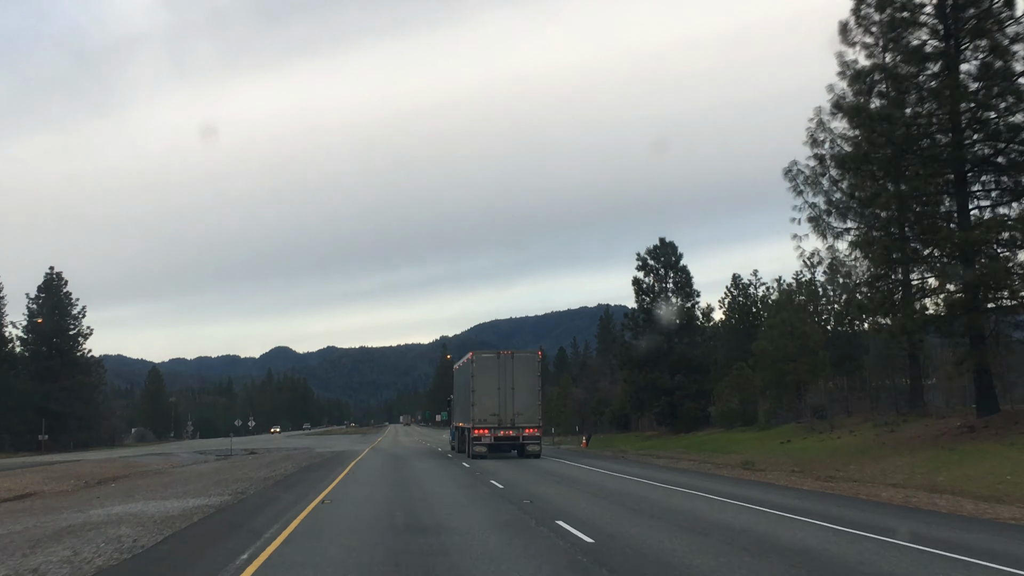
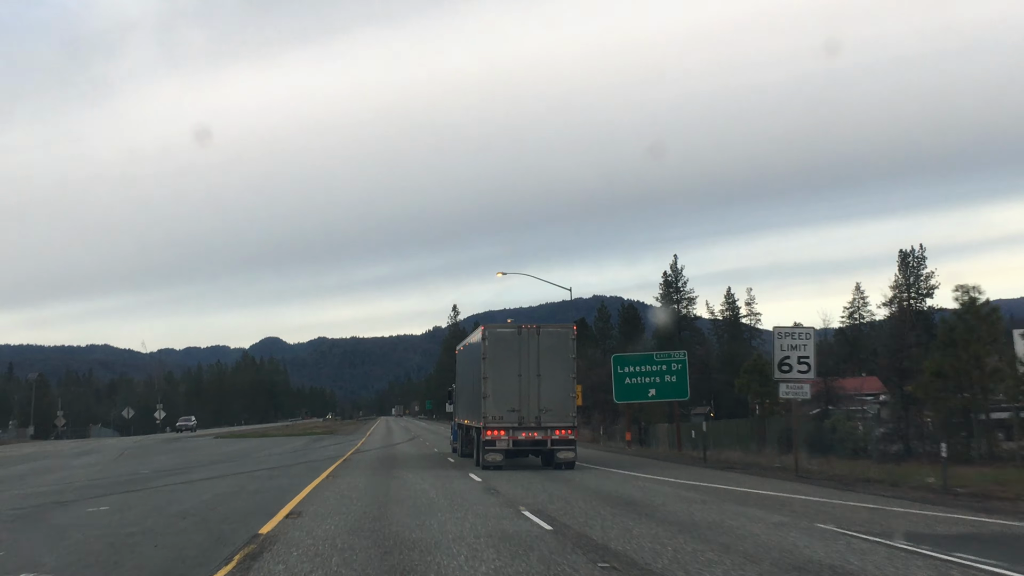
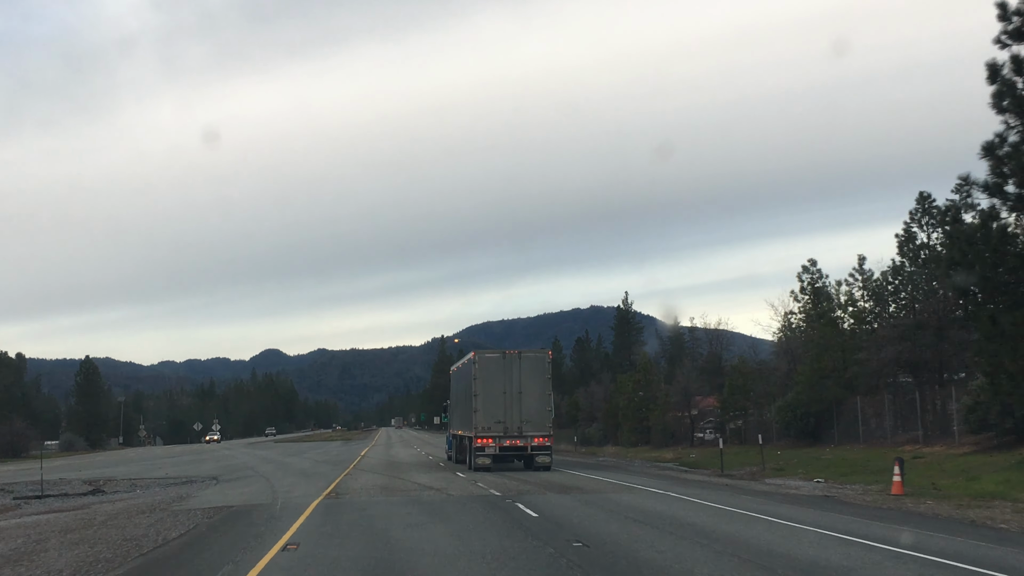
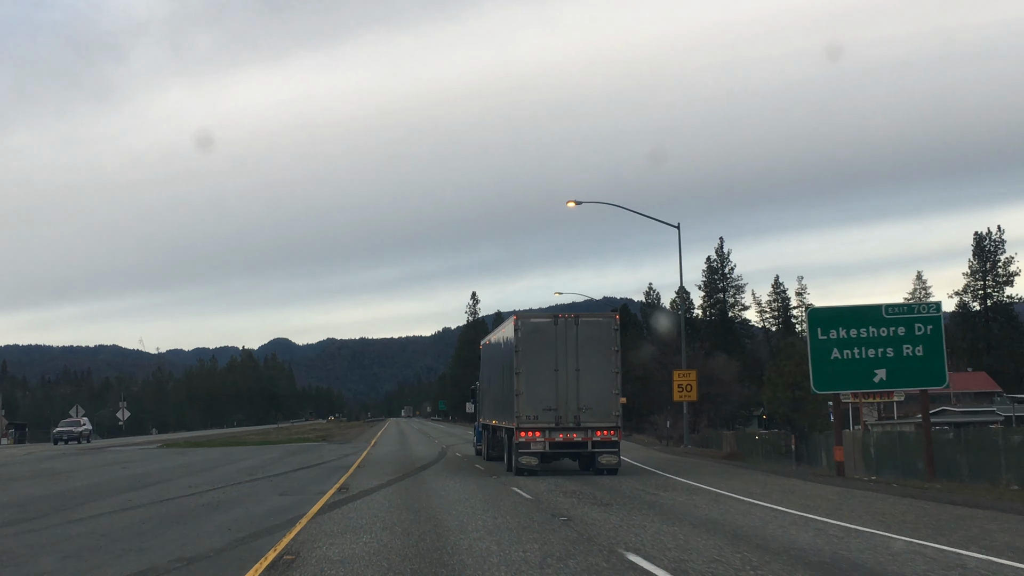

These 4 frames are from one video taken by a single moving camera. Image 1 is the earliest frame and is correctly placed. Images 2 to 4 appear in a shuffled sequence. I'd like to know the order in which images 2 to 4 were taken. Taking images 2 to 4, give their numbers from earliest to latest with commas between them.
3, 2, 4
